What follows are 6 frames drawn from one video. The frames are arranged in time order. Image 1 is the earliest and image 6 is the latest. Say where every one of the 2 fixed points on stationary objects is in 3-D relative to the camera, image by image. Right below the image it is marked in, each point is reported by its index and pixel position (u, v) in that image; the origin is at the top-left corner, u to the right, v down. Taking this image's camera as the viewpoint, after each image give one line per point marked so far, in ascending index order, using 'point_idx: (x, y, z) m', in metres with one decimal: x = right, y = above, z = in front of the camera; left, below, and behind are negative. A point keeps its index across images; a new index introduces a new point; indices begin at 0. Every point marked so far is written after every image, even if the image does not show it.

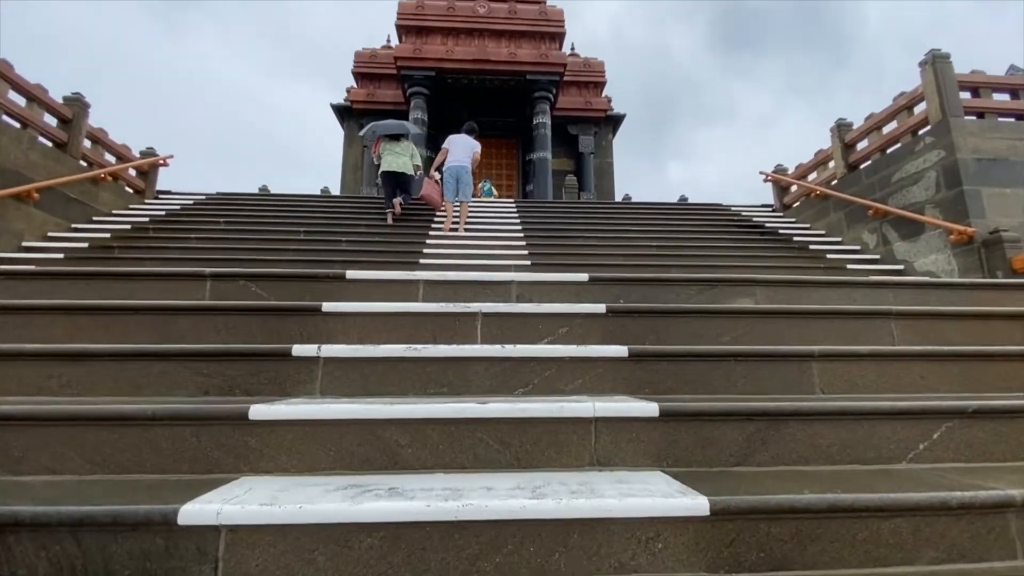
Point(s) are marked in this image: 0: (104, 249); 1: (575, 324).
0: (-4.5, +0.4, +5.2) m
1: (+0.3, -0.2, +2.1) m
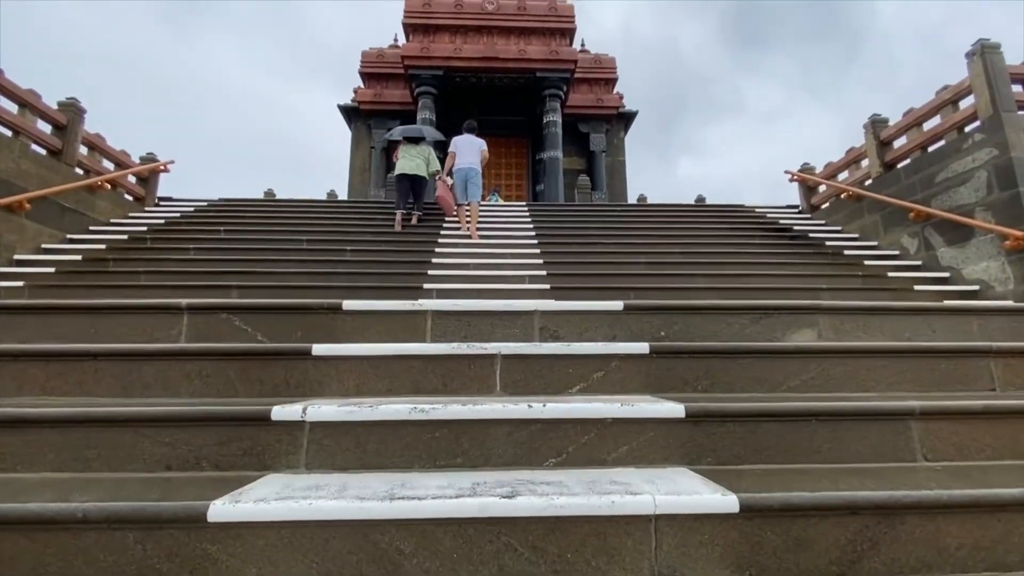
0: (-4.3, +0.3, +5.0) m
1: (+0.4, -0.3, +1.8) m
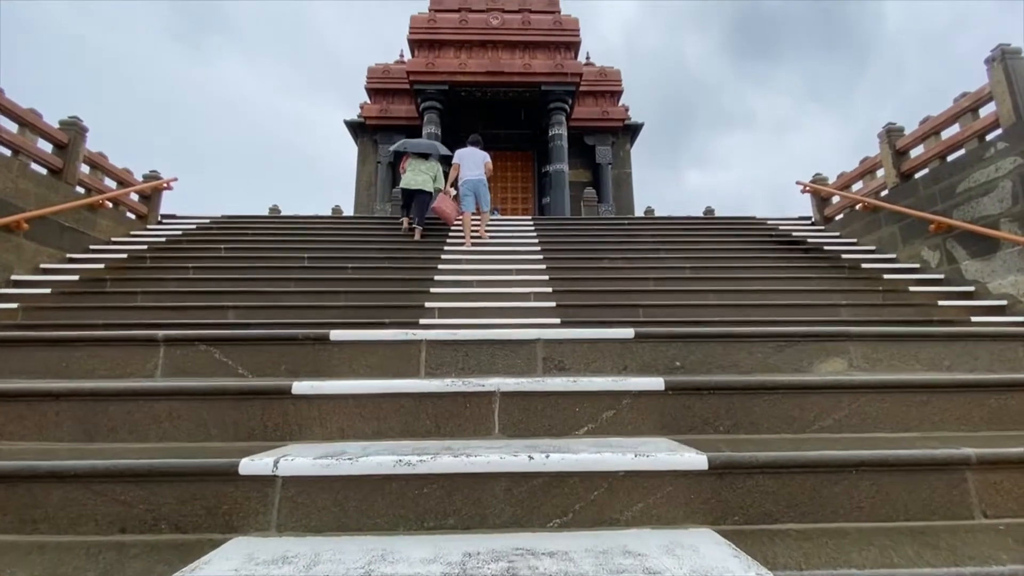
0: (-4.3, +0.1, +4.9) m
1: (+0.4, -0.4, +1.6) m
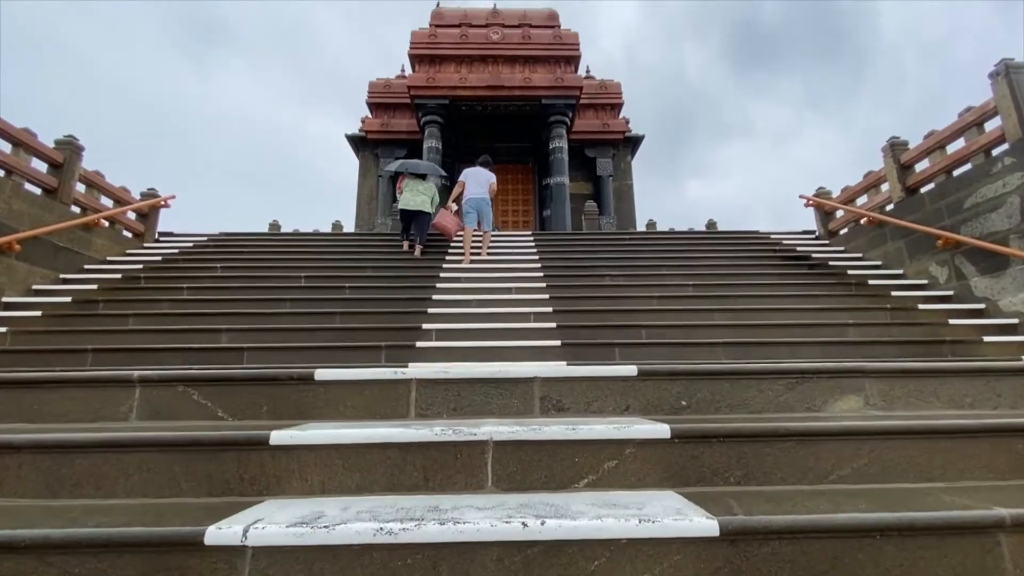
0: (-4.3, -0.2, +4.8) m
1: (+0.4, -0.5, +1.5) m
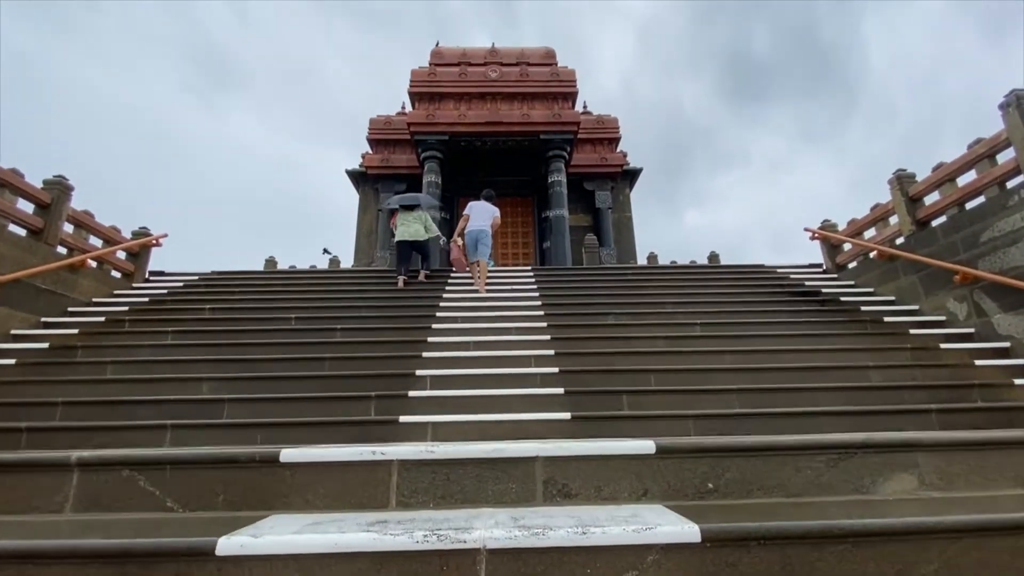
0: (-4.3, -0.6, +4.6) m
1: (+0.4, -0.7, +1.2) m
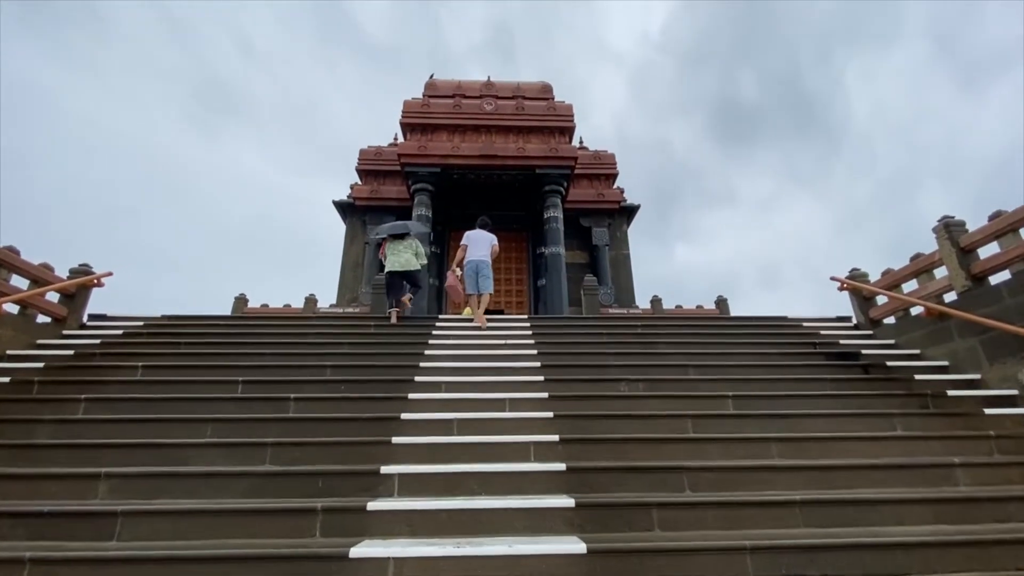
0: (-4.4, -1.0, +3.6) m
1: (+0.4, -1.0, +0.4) m
